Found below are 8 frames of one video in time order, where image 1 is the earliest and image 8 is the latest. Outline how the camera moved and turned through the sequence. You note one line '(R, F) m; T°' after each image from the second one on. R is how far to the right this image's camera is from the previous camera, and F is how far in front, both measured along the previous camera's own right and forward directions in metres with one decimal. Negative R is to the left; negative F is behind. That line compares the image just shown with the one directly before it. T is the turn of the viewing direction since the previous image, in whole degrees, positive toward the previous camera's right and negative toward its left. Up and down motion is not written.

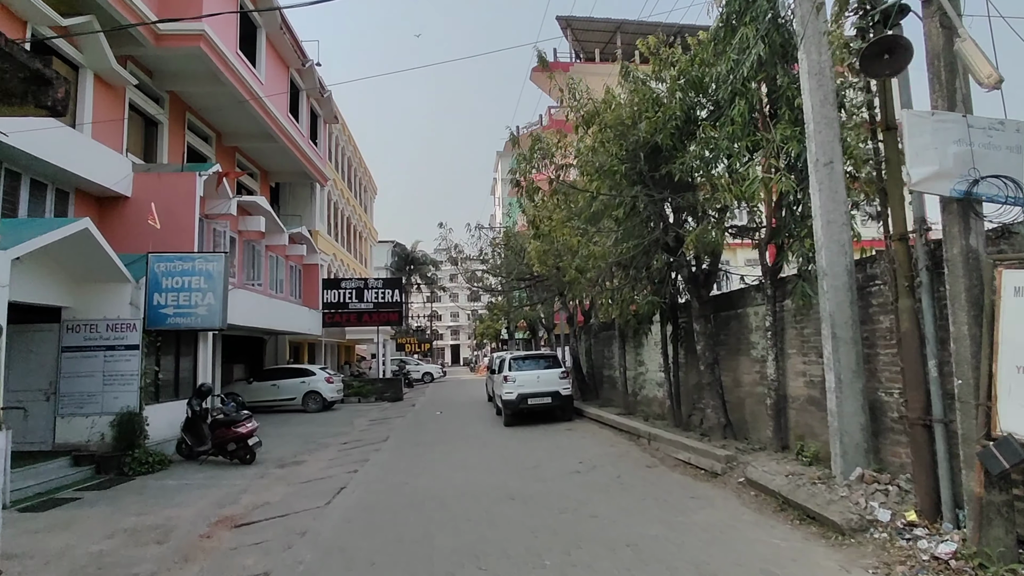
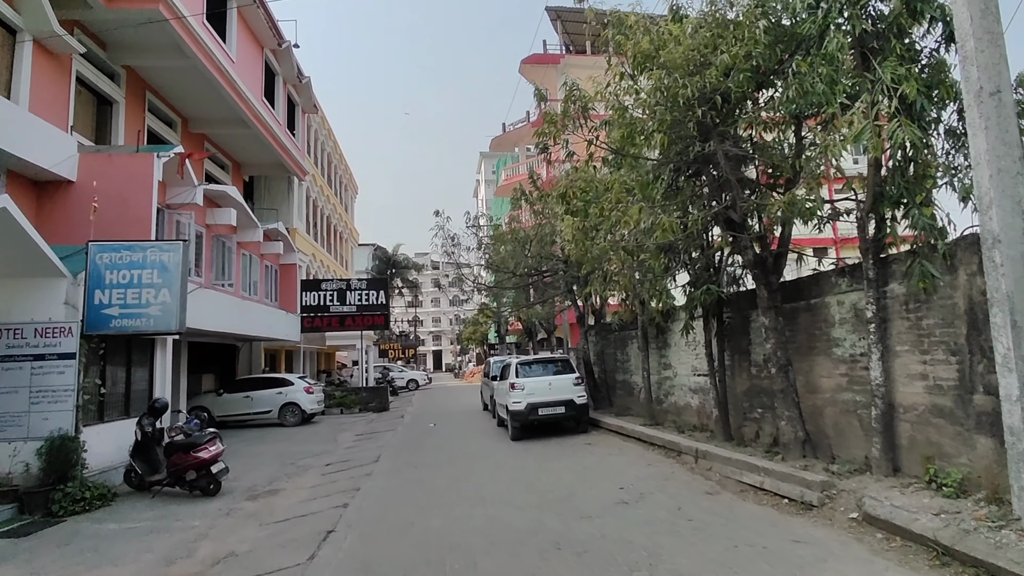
(-0.6, +1.8) m; +2°
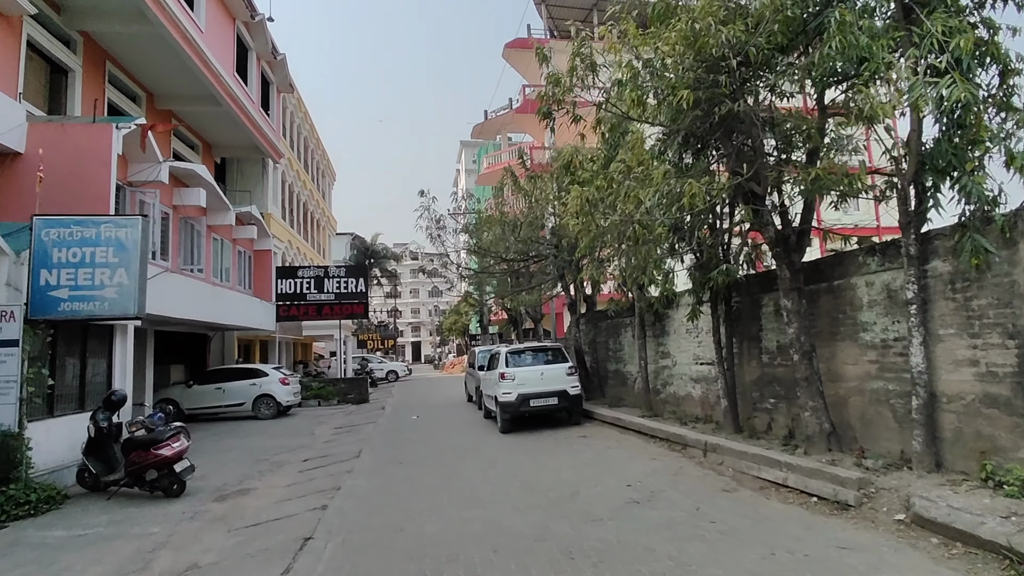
(-0.2, +0.7) m; +2°
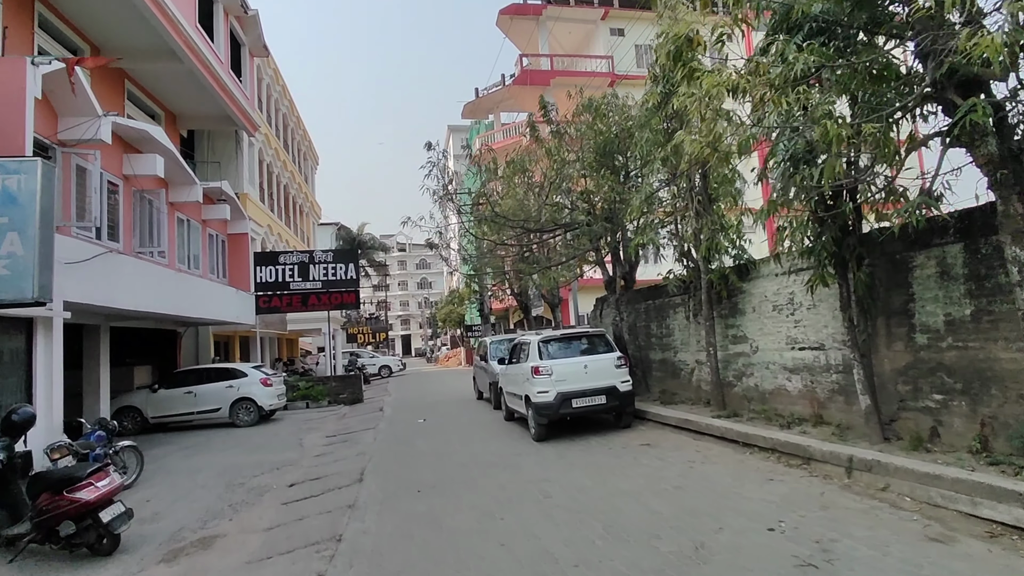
(-0.8, +2.4) m; +1°
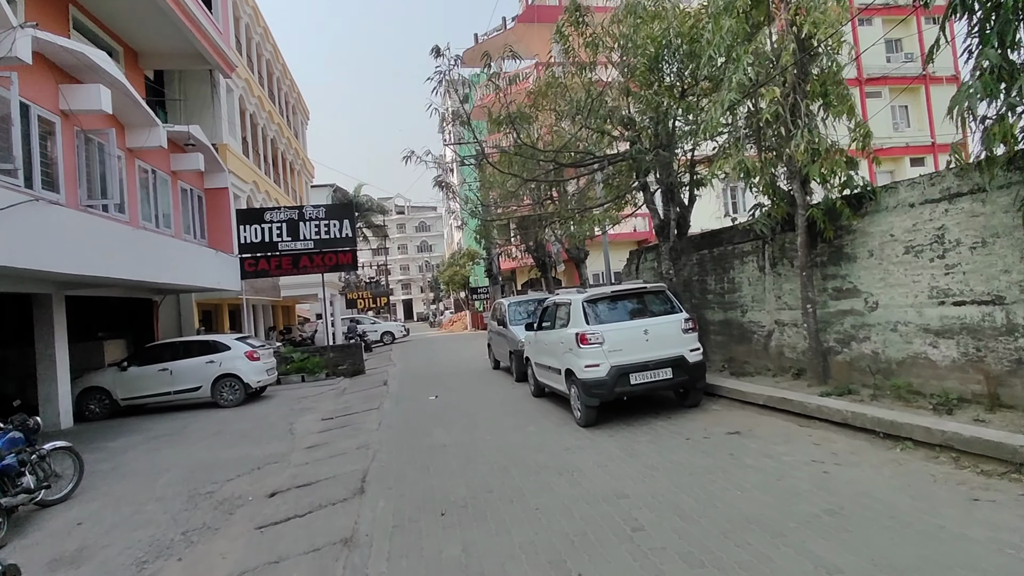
(-0.5, +2.2) m; 0°
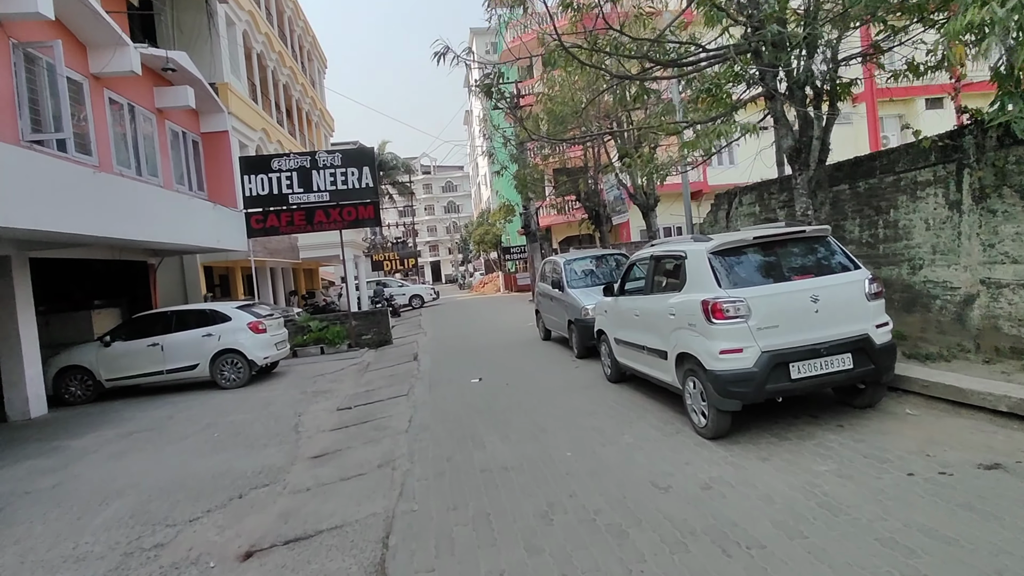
(-0.6, +2.6) m; -3°
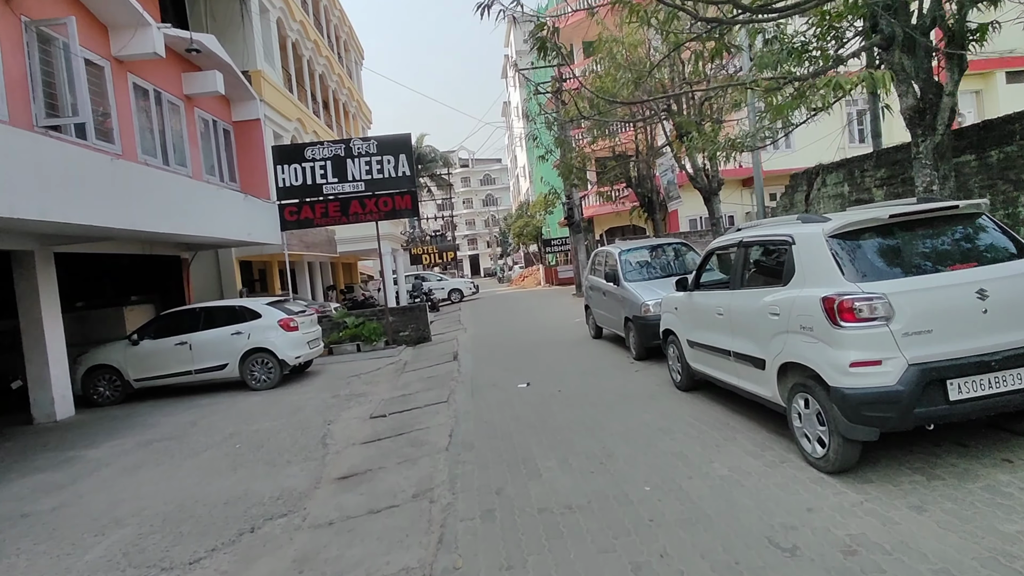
(-0.2, +1.0) m; -4°
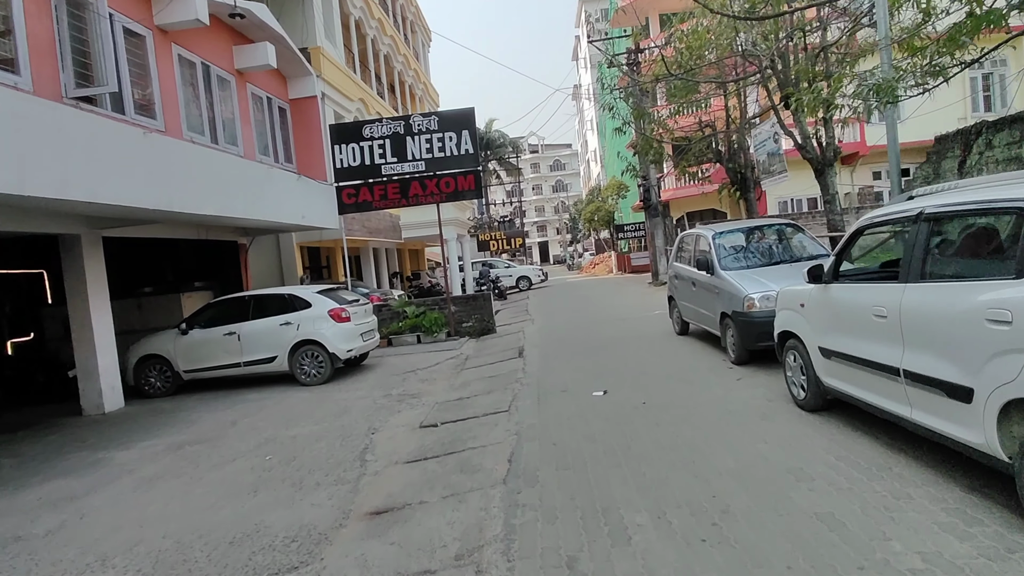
(-0.1, +1.3) m; -7°
